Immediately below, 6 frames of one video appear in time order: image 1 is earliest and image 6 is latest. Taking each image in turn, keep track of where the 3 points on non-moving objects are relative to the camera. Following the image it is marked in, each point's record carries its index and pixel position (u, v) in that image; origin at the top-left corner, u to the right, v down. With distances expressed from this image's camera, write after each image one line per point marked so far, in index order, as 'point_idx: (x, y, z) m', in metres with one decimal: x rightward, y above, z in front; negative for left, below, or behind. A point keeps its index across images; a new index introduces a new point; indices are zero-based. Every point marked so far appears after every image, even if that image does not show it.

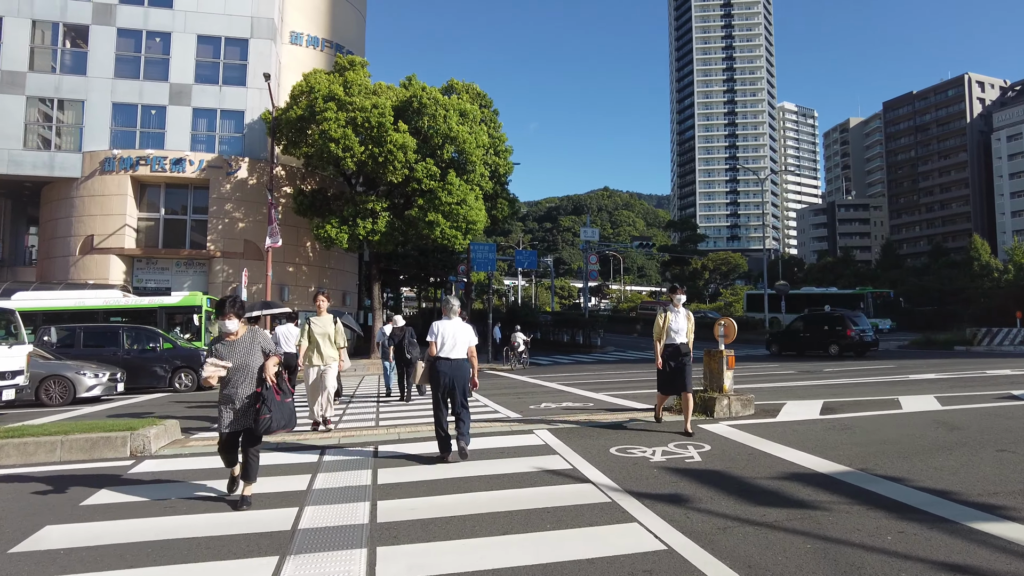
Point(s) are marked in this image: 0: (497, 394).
0: (-0.3, -2.1, +12.7) m
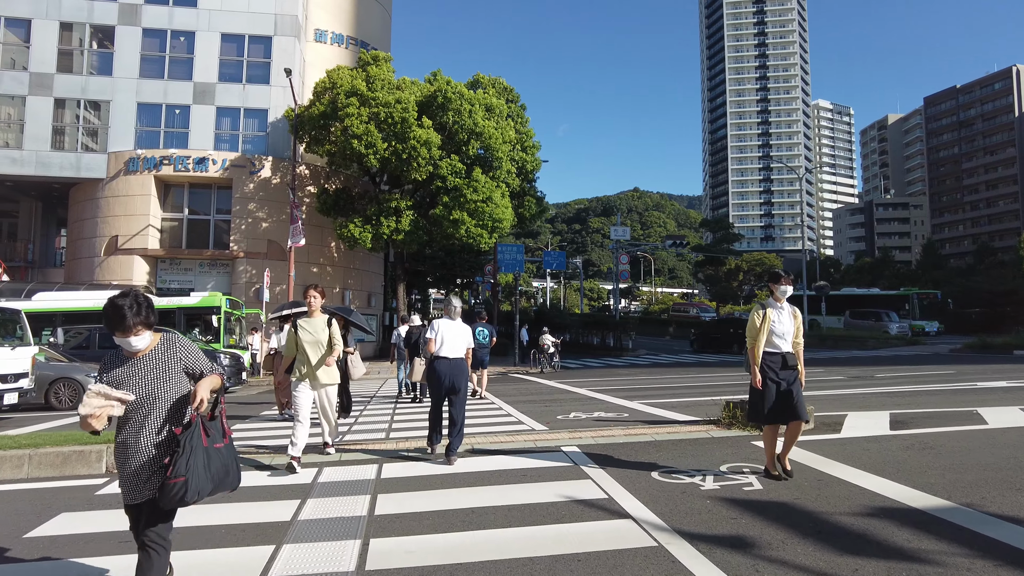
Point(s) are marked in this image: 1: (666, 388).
0: (+0.2, -2.0, +11.8) m
1: (+3.3, -2.1, +14.0) m
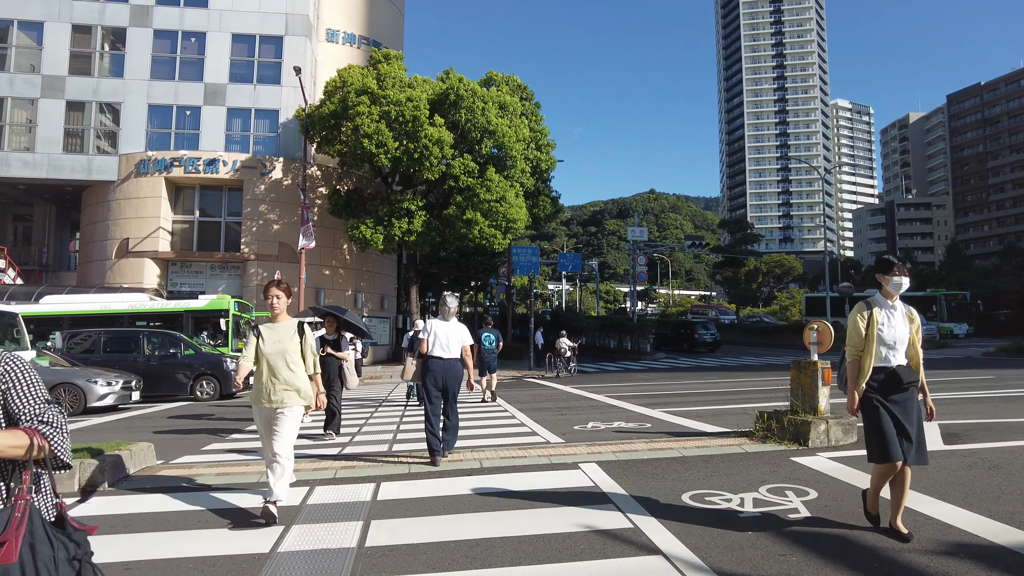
0: (+0.4, -2.0, +11.2) m
1: (+3.6, -2.2, +13.4) m
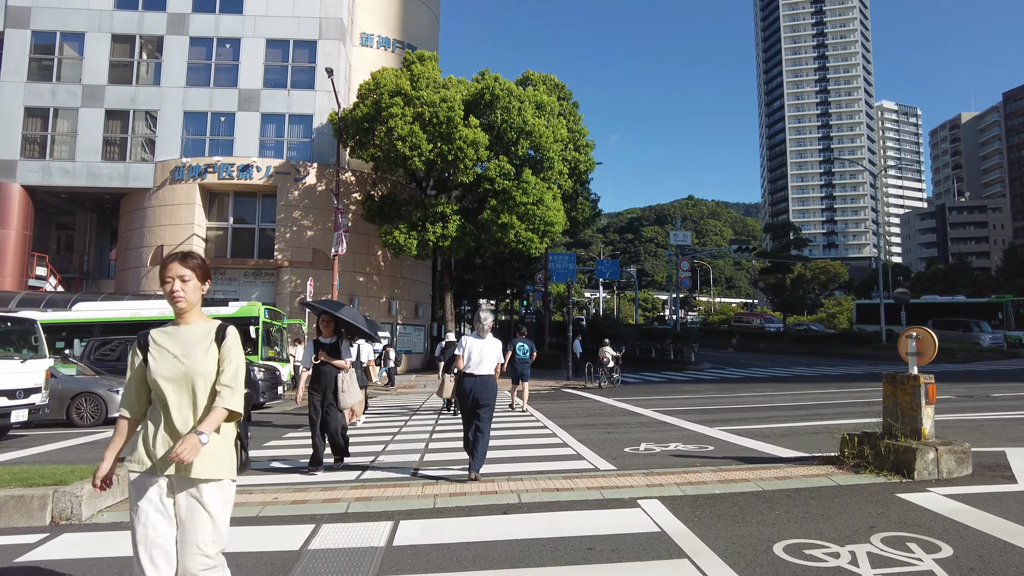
0: (+1.0, -2.1, +10.2) m
1: (+4.3, -2.2, +12.2) m
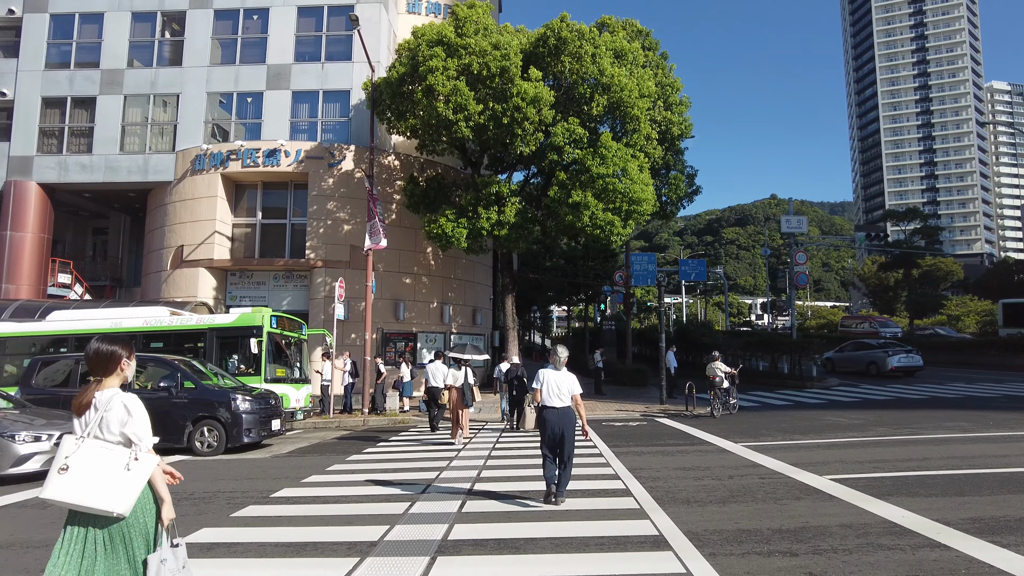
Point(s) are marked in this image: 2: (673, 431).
0: (+1.7, -1.9, +5.3) m
1: (+5.2, -2.0, +7.0) m
2: (+3.0, -2.8, +12.9) m
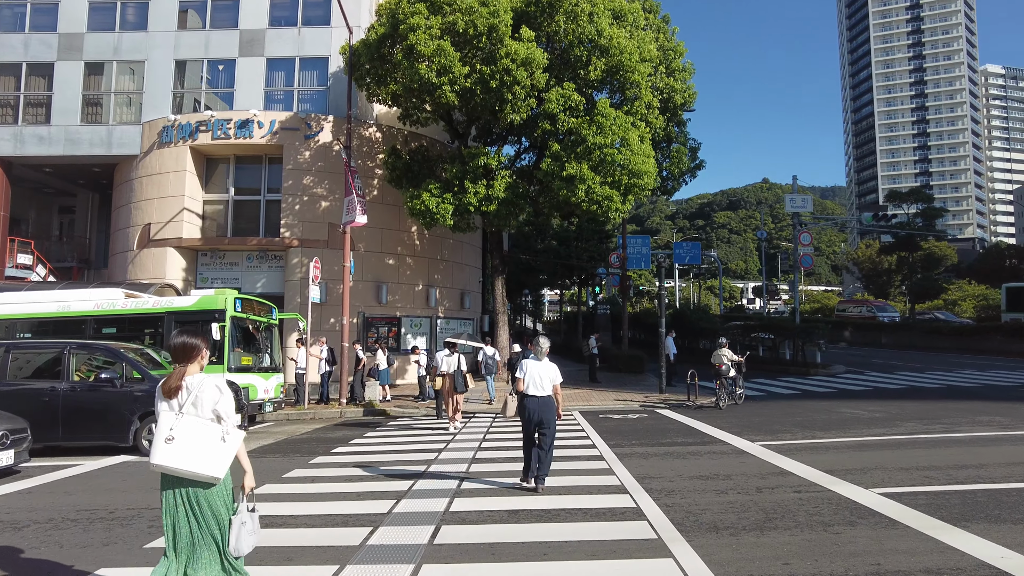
0: (+1.6, -1.7, +4.1) m
1: (+5.1, -1.8, +5.8) m
2: (+2.8, -2.4, +11.7) m
